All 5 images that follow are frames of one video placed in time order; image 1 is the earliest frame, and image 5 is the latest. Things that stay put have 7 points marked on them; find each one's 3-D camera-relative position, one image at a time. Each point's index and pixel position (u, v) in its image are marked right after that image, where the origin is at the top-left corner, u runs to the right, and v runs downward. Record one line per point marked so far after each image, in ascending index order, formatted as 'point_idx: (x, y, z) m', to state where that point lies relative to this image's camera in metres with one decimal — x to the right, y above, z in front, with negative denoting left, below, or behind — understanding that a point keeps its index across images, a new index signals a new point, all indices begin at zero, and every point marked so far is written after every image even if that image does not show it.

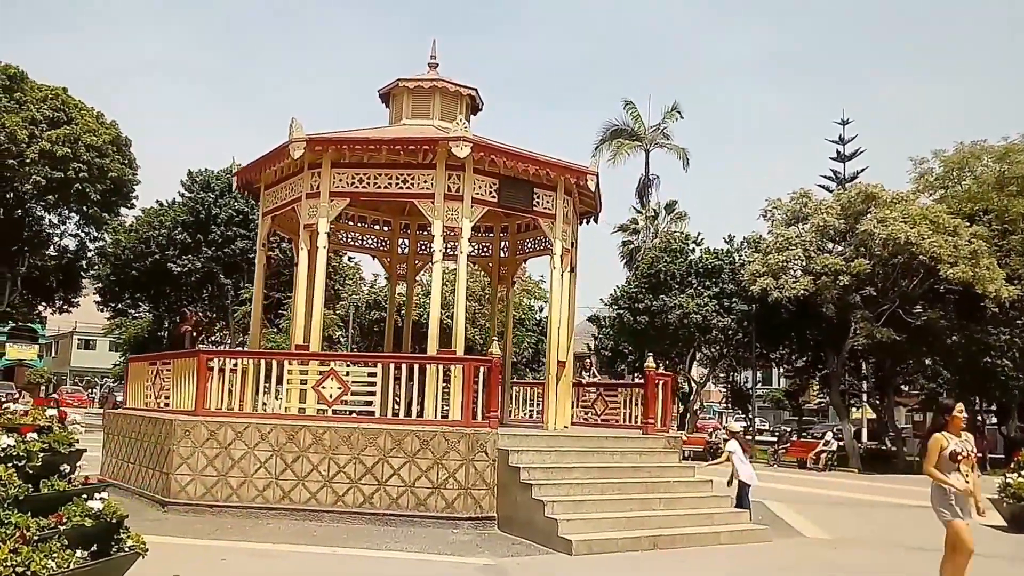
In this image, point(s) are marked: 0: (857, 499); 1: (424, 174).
0: (+6.6, -4.0, +18.1) m
1: (-1.3, +1.6, +13.6) m
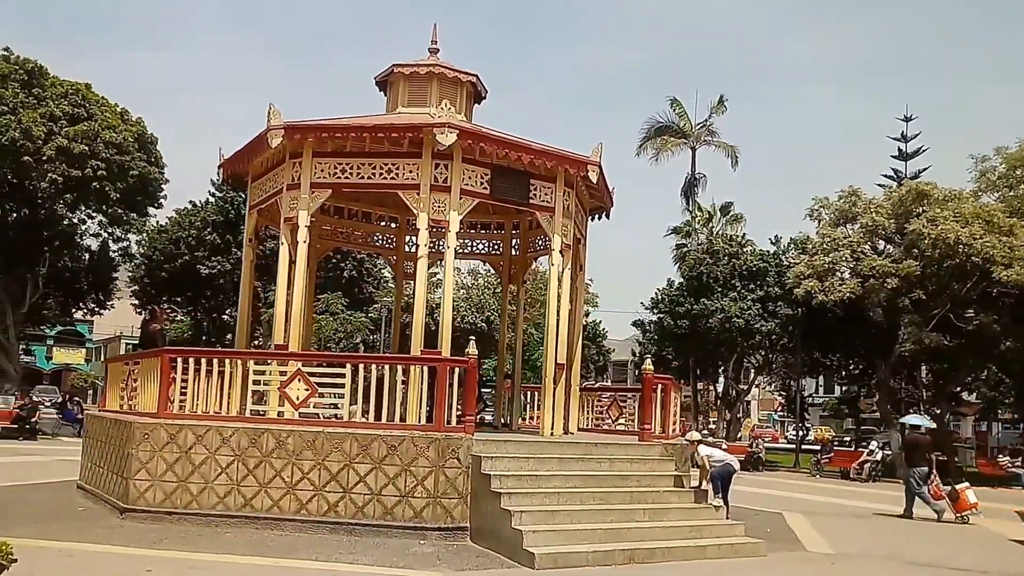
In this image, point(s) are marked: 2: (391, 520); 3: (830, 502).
0: (+6.8, -4.0, +16.7) m
1: (-1.4, +1.7, +12.9) m
2: (-1.3, -2.6, +10.4) m
3: (+6.1, -4.1, +17.9) m
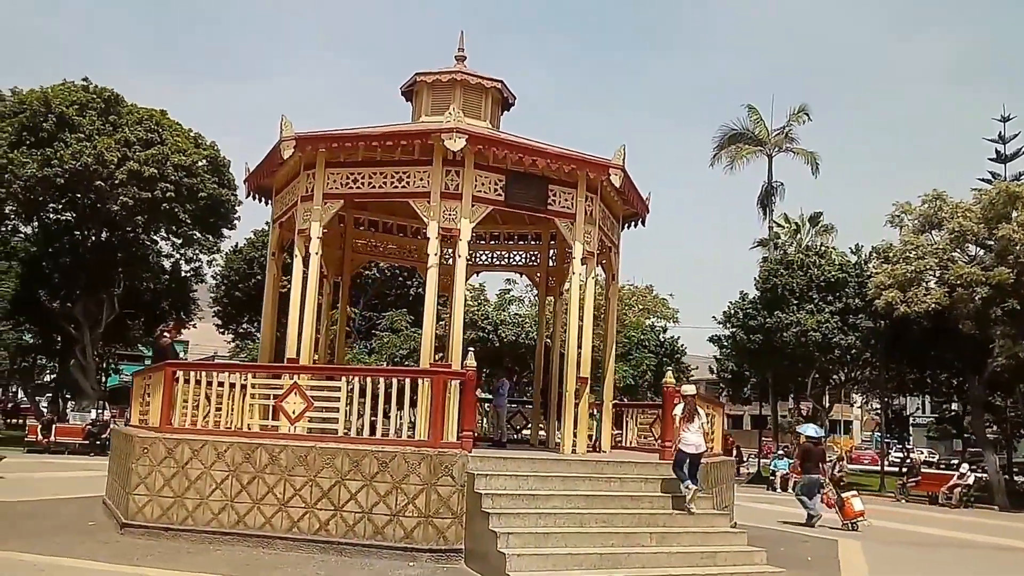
0: (+7.4, -4.1, +15.3) m
1: (-1.2, +1.5, +12.5) m
2: (-1.4, -2.7, +10.0) m
3: (+6.8, -4.2, +16.5) m
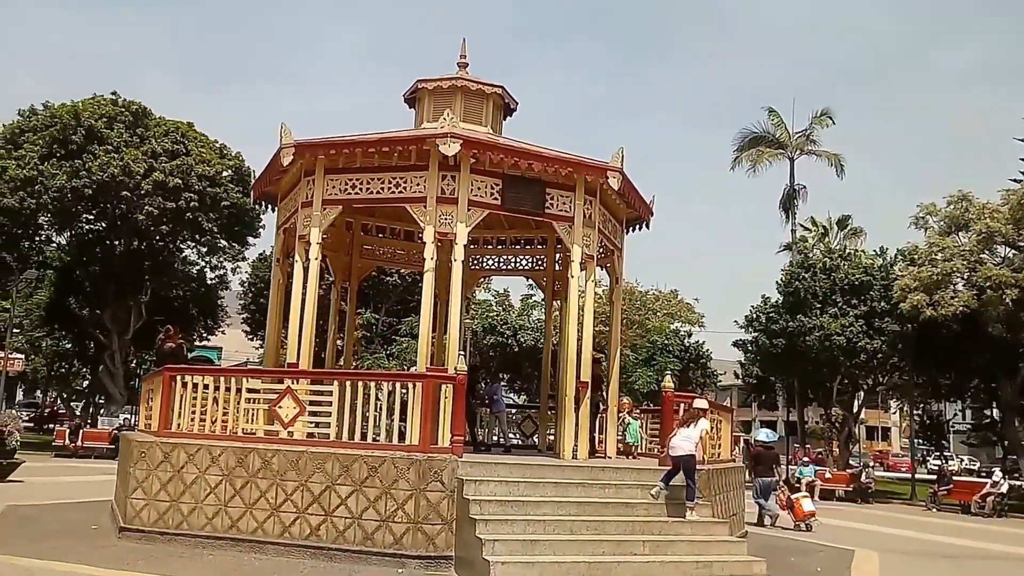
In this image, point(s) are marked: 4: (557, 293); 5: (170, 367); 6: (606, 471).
0: (+7.5, -4.1, +14.9) m
1: (-1.2, +1.5, +12.5) m
2: (-1.5, -2.7, +10.0) m
3: (+7.0, -4.2, +16.2) m
4: (+0.8, -0.1, +16.1) m
5: (-4.1, -1.0, +11.3) m
6: (+1.1, -2.1, +10.8) m
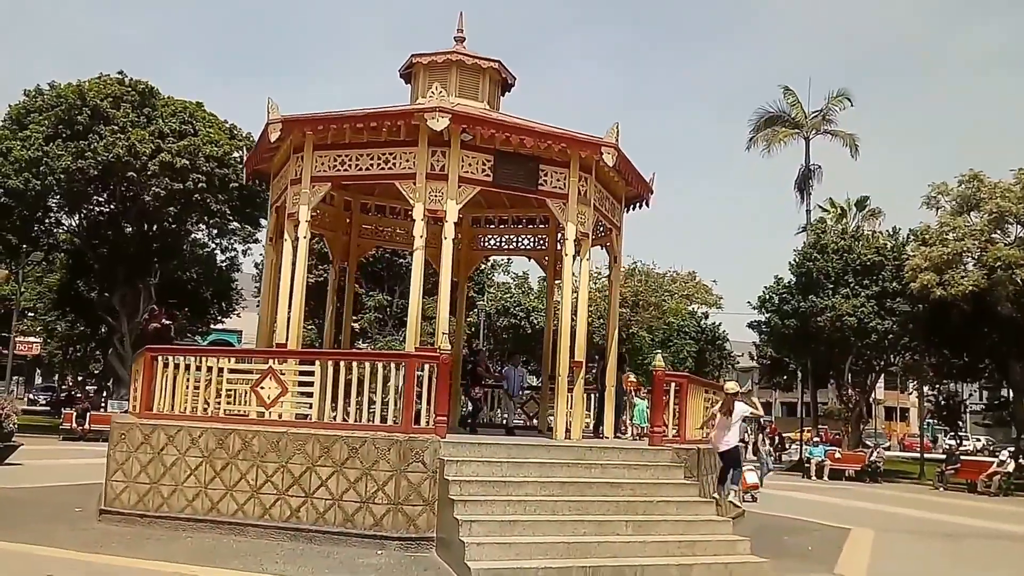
0: (+7.4, -3.8, +14.5) m
1: (-1.4, +1.7, +12.2) m
2: (-1.7, -2.5, +9.8) m
3: (+6.9, -3.9, +15.8) m
4: (+0.7, +0.3, +15.8) m
5: (-4.2, -0.7, +11.2) m
6: (+0.9, -1.8, +10.6) m
